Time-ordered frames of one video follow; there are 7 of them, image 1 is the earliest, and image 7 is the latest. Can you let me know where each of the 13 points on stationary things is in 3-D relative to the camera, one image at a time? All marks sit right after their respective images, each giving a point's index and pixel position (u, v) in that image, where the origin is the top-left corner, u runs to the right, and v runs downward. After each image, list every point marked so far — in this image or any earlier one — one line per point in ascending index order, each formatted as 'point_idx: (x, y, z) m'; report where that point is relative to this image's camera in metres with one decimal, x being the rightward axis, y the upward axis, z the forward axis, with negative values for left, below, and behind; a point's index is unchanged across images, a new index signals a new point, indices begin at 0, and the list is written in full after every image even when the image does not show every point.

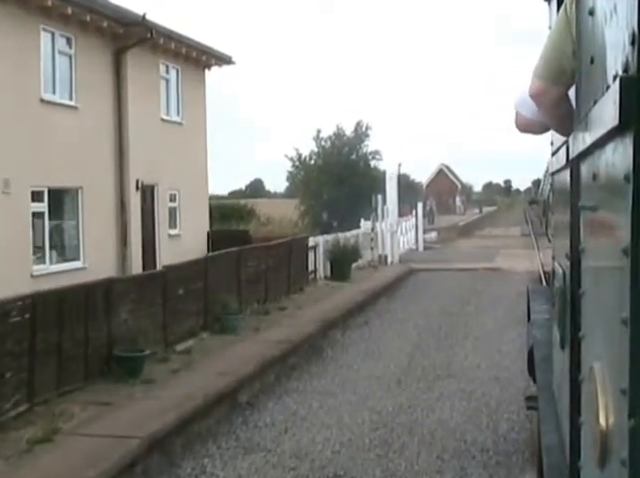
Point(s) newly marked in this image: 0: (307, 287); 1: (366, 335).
0: (-0.3, -1.0, +17.5) m
1: (+0.7, -1.5, +13.8) m
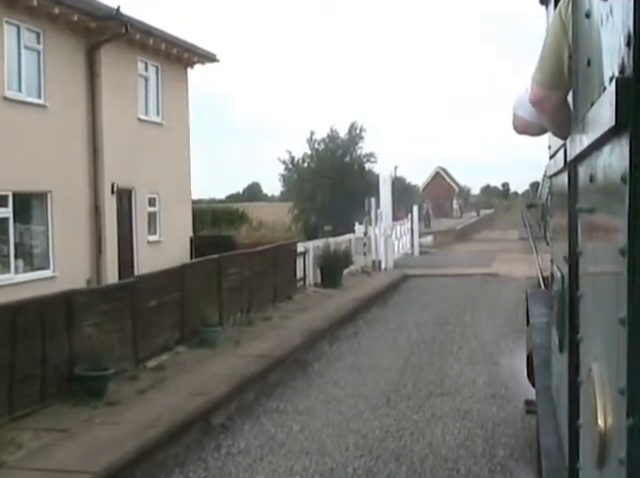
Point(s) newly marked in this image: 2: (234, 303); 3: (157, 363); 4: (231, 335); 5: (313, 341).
0: (-0.5, -1.1, +16.7) m
1: (+0.5, -1.6, +13.0) m
2: (-1.3, -1.0, +13.3) m
3: (-1.9, -1.4, +10.1) m
4: (-1.3, -1.4, +12.2) m
5: (-0.1, -1.5, +12.9) m
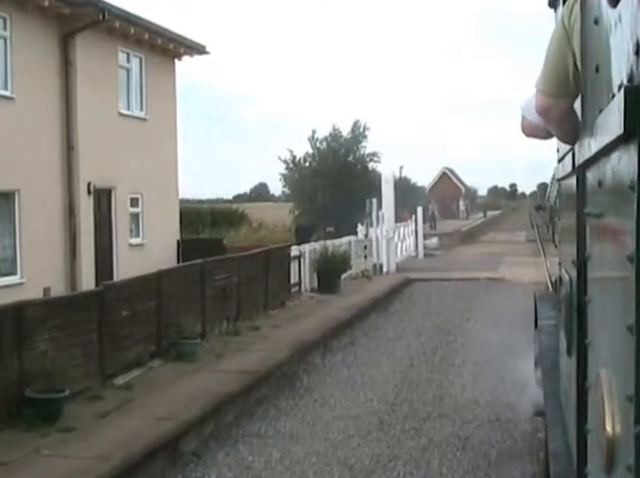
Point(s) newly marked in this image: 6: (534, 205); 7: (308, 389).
0: (-0.6, -1.1, +15.8) m
1: (+0.4, -1.7, +12.1) m
2: (-1.4, -1.0, +12.3) m
3: (-2.0, -1.5, +9.1) m
4: (-1.4, -1.4, +11.3) m
5: (-0.2, -1.6, +11.9) m
6: (+3.2, +0.5, +13.0) m
7: (-0.1, -1.8, +10.3) m
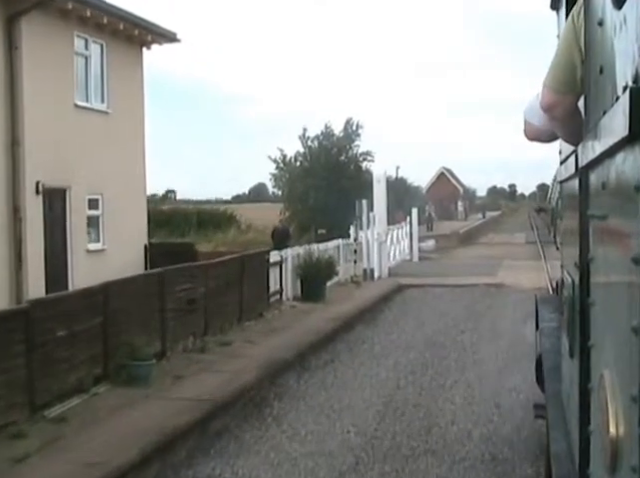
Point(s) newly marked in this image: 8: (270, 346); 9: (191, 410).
0: (-0.9, -1.2, +14.5) m
1: (+0.1, -1.7, +10.8) m
2: (-1.7, -1.1, +11.1) m
3: (-2.3, -1.5, +7.9) m
4: (-1.7, -1.5, +10.0) m
5: (-0.5, -1.6, +10.7) m
6: (+2.9, +0.4, +11.7) m
7: (-0.4, -1.8, +9.1) m
8: (-0.7, -1.4, +11.9) m
9: (-1.2, -1.6, +8.4) m
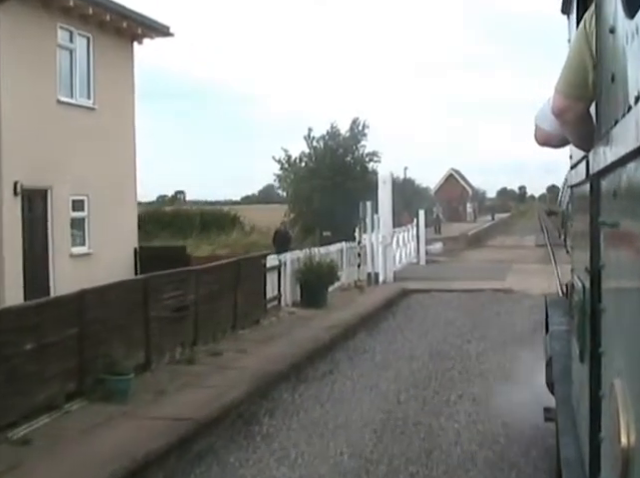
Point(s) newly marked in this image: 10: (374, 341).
0: (-0.9, -1.3, +13.8) m
1: (+0.1, -1.8, +10.1) m
2: (-1.8, -1.2, +10.4) m
3: (-2.4, -1.6, +7.2) m
4: (-1.7, -1.5, +9.3) m
5: (-0.6, -1.7, +10.0) m
6: (+2.8, +0.4, +11.0) m
7: (-0.5, -1.9, +8.4) m
8: (-0.7, -1.5, +11.2) m
9: (-1.3, -1.7, +7.7) m
10: (+0.8, -1.6, +13.6) m
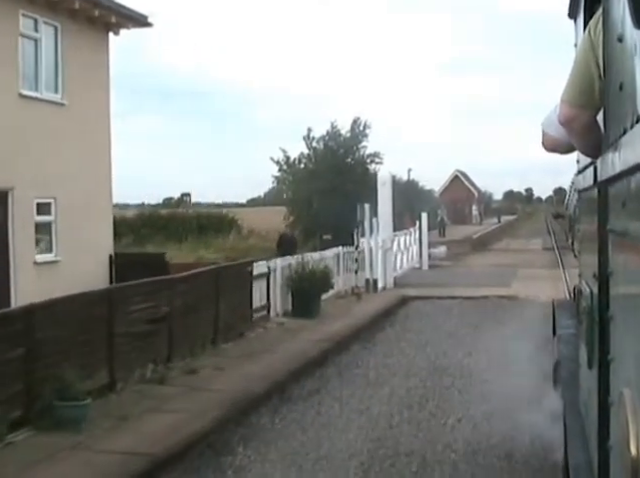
0: (-1.0, -1.4, +12.9) m
1: (-0.1, -1.9, +9.2) m
2: (-1.9, -1.2, +9.4) m
3: (-2.6, -1.7, +6.2) m
4: (-1.9, -1.6, +8.4) m
5: (-0.7, -1.8, +9.0) m
6: (+2.7, +0.3, +10.0) m
7: (-0.7, -2.0, +7.4) m
8: (-0.9, -1.6, +10.2) m
9: (-1.5, -1.7, +6.7) m
10: (+0.7, -1.7, +12.7) m
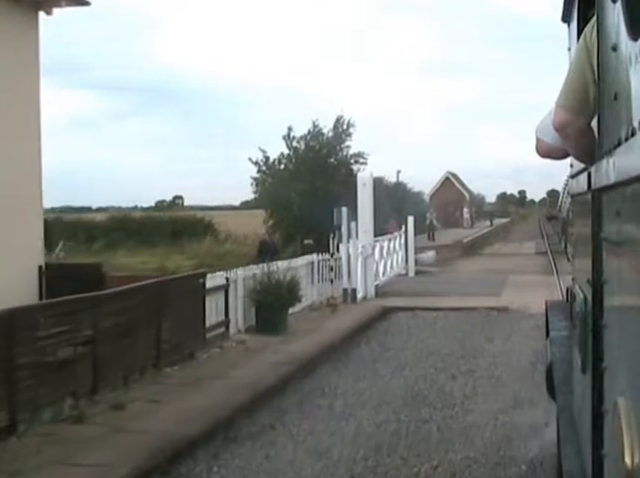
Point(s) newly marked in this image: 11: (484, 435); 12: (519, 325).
0: (-1.5, -1.5, +11.3) m
1: (-0.6, -2.0, +7.6) m
2: (-2.4, -1.3, +7.9) m
3: (-3.0, -1.7, +4.7) m
4: (-2.4, -1.7, +6.8) m
5: (-1.2, -1.8, +7.5) m
6: (+2.2, +0.2, +8.5) m
7: (-1.1, -2.1, +5.9) m
8: (-1.3, -1.7, +8.7) m
9: (-1.9, -1.8, +5.2) m
10: (+0.2, -1.8, +11.1) m
11: (+1.6, -1.9, +8.5) m
12: (+3.5, -1.5, +15.4) m
